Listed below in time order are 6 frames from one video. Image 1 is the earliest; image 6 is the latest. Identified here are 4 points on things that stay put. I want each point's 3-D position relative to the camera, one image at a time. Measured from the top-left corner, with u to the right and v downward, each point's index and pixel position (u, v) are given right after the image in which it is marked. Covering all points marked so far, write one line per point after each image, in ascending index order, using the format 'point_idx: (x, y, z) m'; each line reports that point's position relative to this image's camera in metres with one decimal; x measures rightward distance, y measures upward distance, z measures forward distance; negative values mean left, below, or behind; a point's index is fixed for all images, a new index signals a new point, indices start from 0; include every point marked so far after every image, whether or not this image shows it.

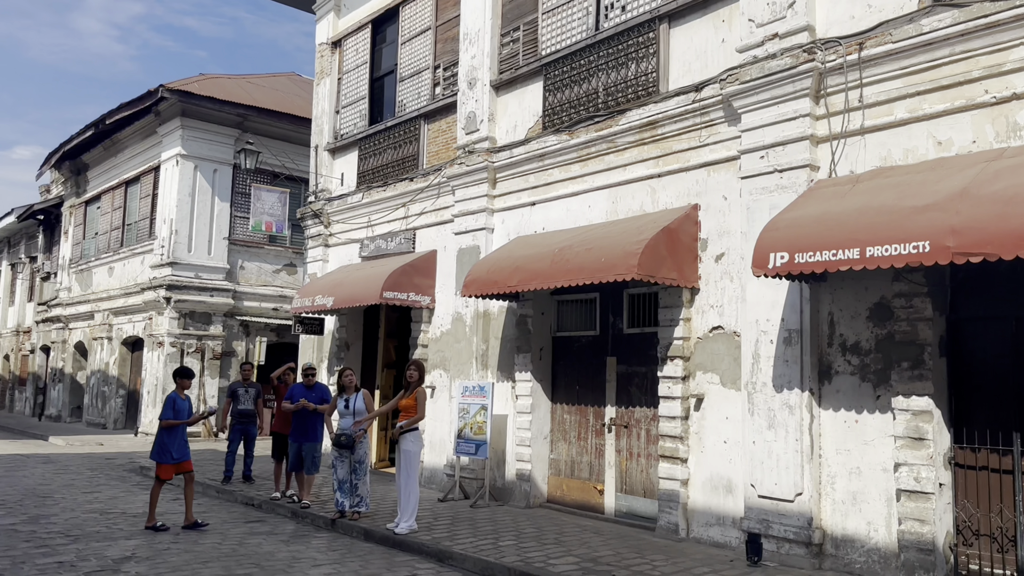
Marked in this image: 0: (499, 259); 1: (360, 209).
0: (-0.2, +0.4, +10.6) m
1: (-2.7, +1.4, +14.6) m
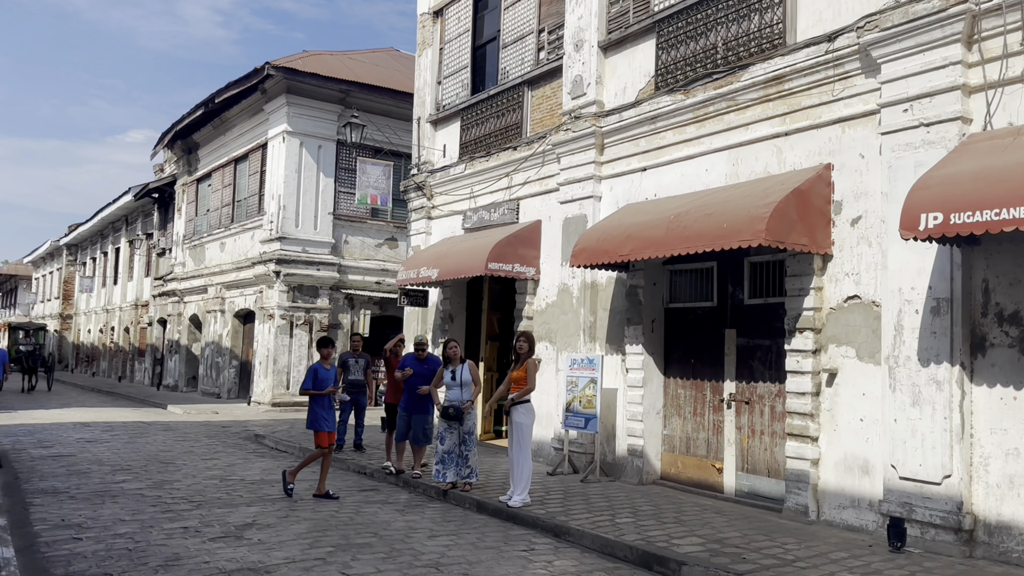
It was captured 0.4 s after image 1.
0: (+1.2, +0.8, +10.2) m
1: (-0.9, +1.9, +14.4) m
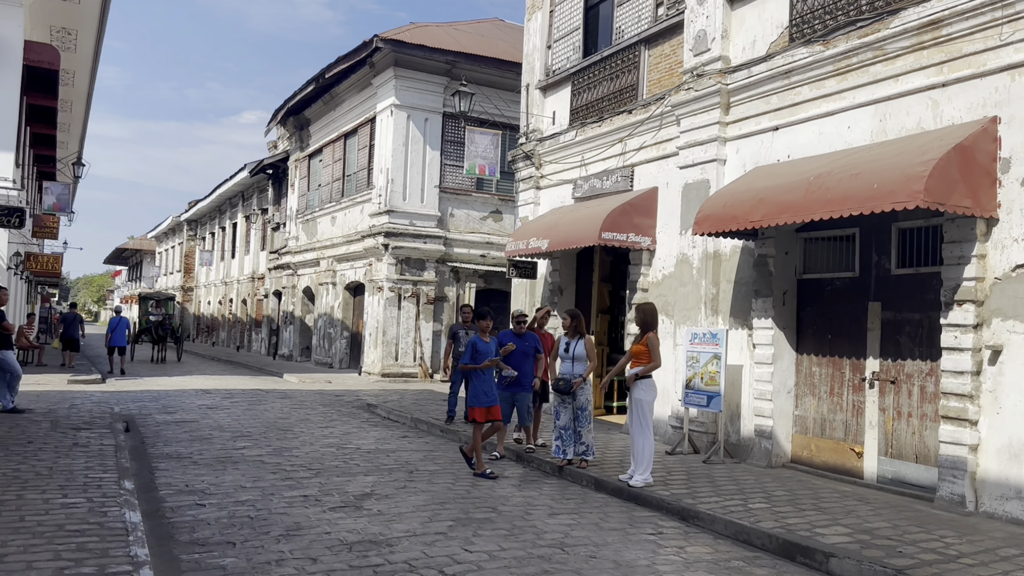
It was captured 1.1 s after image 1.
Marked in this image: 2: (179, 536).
0: (+2.6, +1.1, +9.5) m
1: (+1.0, +2.4, +13.9) m
2: (-2.4, -1.8, +6.0) m
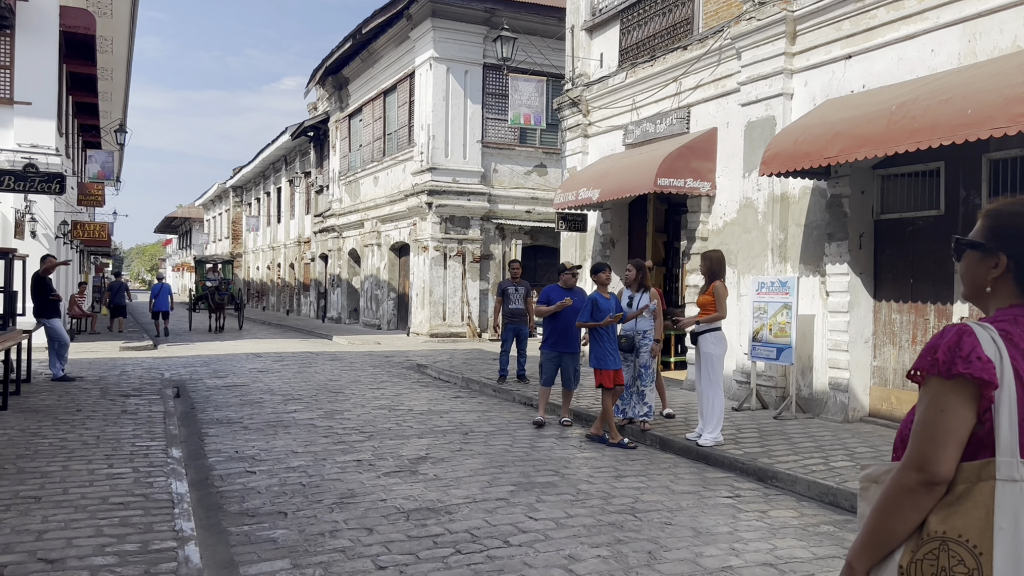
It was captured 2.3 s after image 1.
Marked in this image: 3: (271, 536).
0: (+3.1, +1.7, +8.7) m
1: (+1.8, +3.1, +13.1) m
2: (-1.9, -1.5, +5.7) m
3: (-1.5, -1.5, +5.1) m
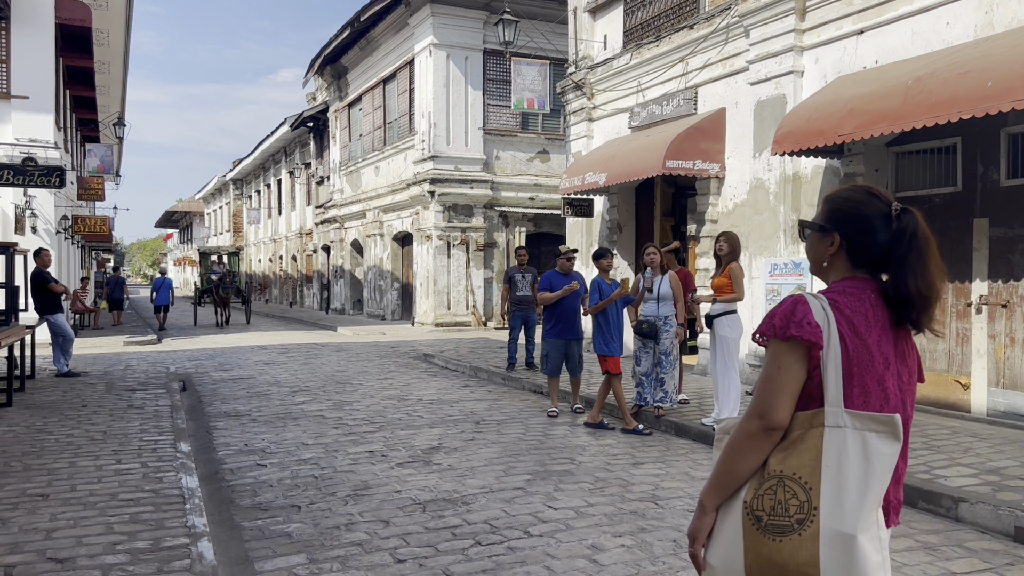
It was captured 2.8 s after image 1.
0: (+3.2, +1.9, +8.6) m
1: (+1.8, +3.4, +12.9) m
2: (-1.8, -1.4, +5.6) m
3: (-1.4, -1.4, +4.9) m
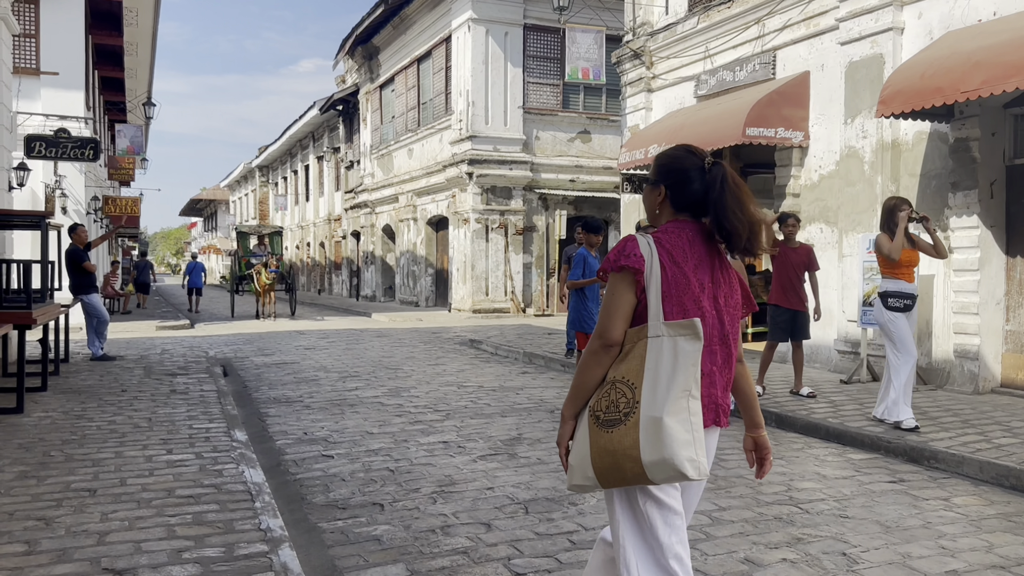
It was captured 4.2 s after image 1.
0: (+3.9, +2.1, +7.7) m
1: (+2.6, +3.6, +12.1) m
2: (-1.2, -1.2, +4.9) m
3: (-0.7, -1.2, +4.2) m
